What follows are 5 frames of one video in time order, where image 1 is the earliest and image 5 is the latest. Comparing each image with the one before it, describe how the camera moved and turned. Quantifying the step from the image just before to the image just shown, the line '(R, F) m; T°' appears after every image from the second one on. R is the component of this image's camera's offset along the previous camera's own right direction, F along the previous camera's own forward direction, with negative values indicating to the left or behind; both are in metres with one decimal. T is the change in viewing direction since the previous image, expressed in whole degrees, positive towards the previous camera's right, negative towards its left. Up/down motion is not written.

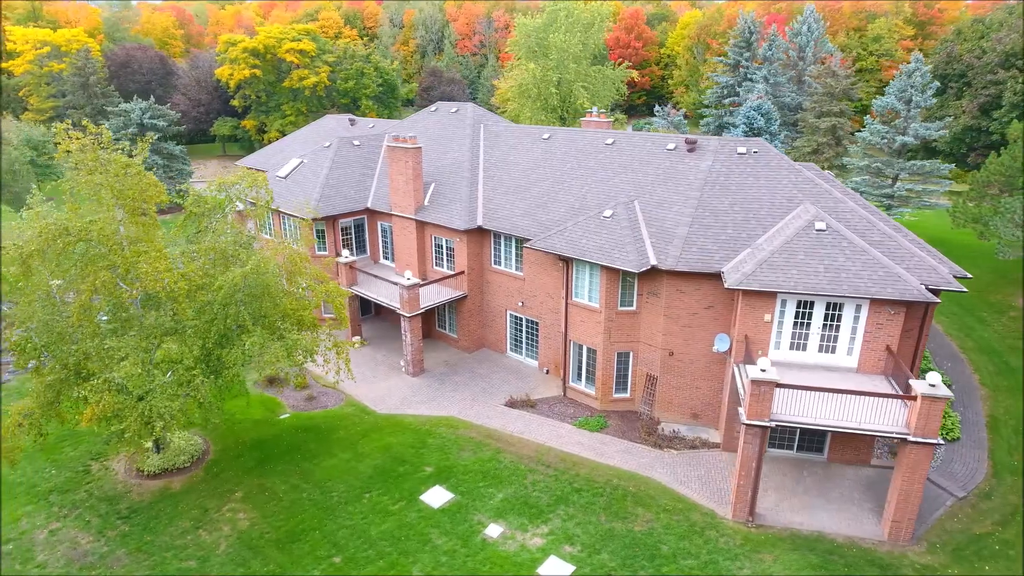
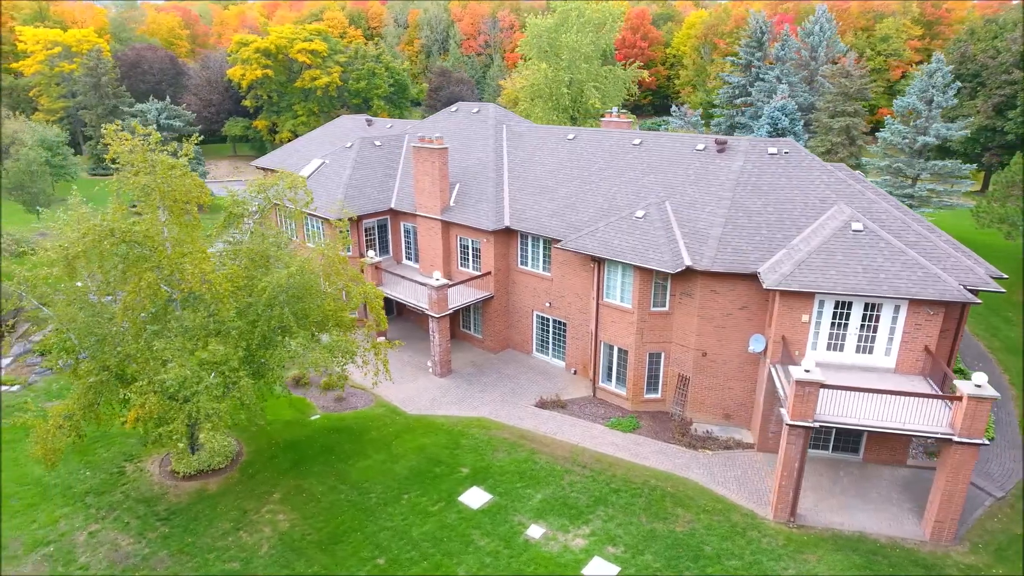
(-1.0, 0.0) m; 0°
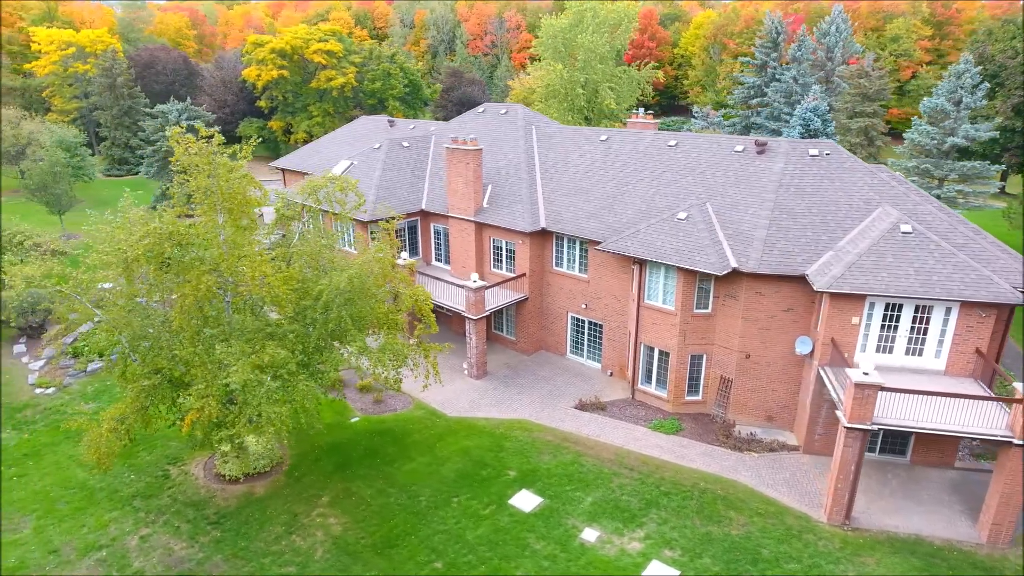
(-1.4, +0.1) m; 0°
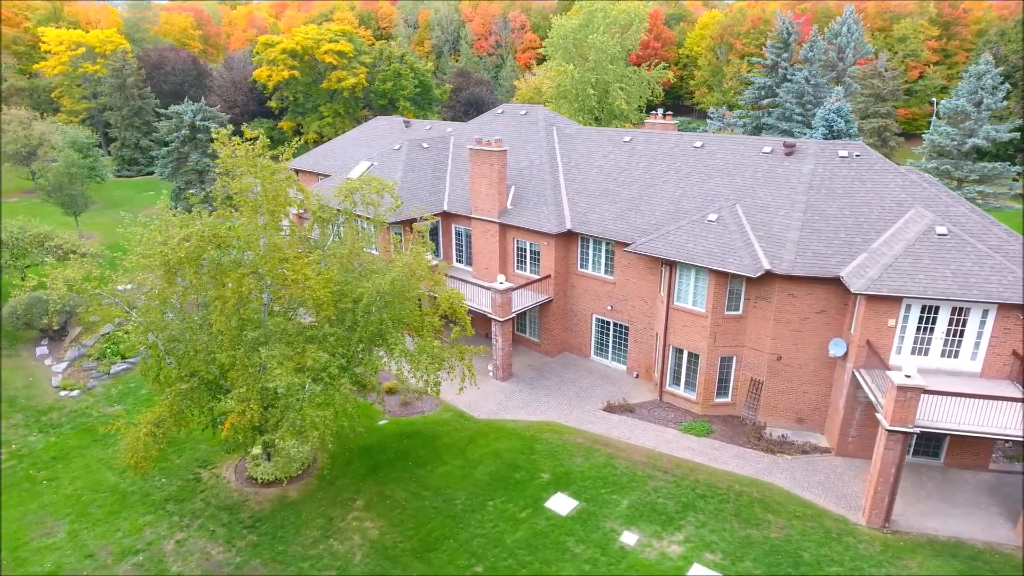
(-1.0, +0.1) m; 0°
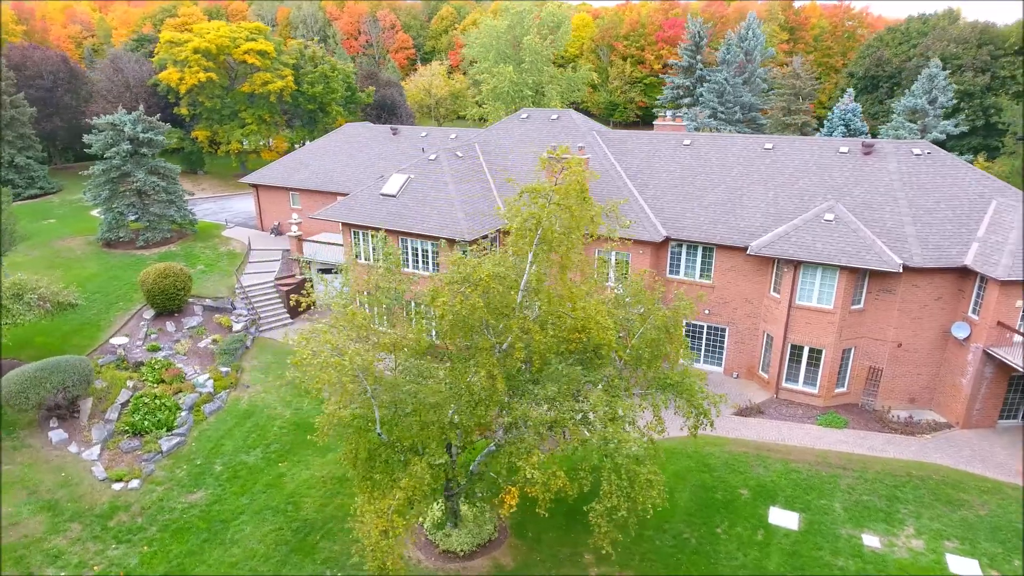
(-9.0, +2.5) m; +15°
